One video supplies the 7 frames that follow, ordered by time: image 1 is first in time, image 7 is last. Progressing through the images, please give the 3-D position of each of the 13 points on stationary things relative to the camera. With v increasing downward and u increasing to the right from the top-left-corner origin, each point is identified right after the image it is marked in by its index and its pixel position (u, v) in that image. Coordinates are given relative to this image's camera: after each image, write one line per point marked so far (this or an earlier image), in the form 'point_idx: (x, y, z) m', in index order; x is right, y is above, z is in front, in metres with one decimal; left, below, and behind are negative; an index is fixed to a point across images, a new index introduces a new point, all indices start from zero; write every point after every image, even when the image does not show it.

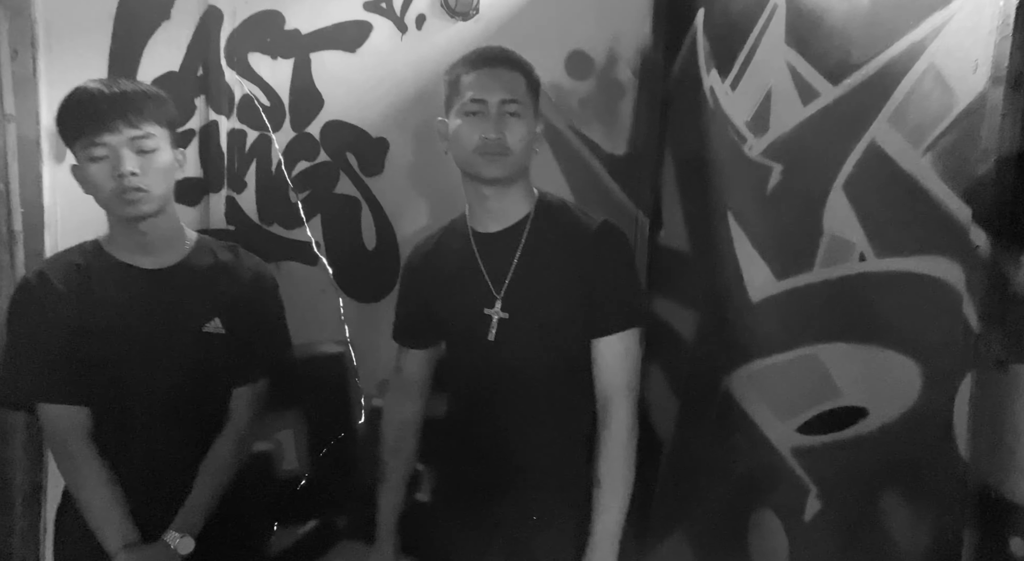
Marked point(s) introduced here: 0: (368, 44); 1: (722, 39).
0: (-0.3, +0.7, +2.1) m
1: (+0.6, +0.7, +2.1) m
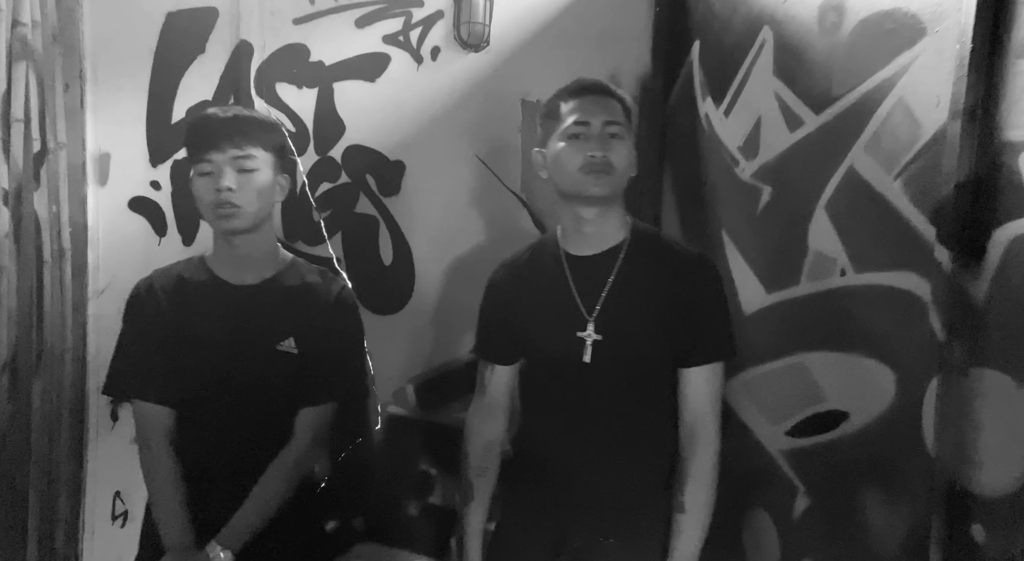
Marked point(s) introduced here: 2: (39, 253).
0: (-0.4, +0.6, +2.2) m
1: (+0.6, +0.6, +2.2) m
2: (-1.3, +0.1, +2.0) m
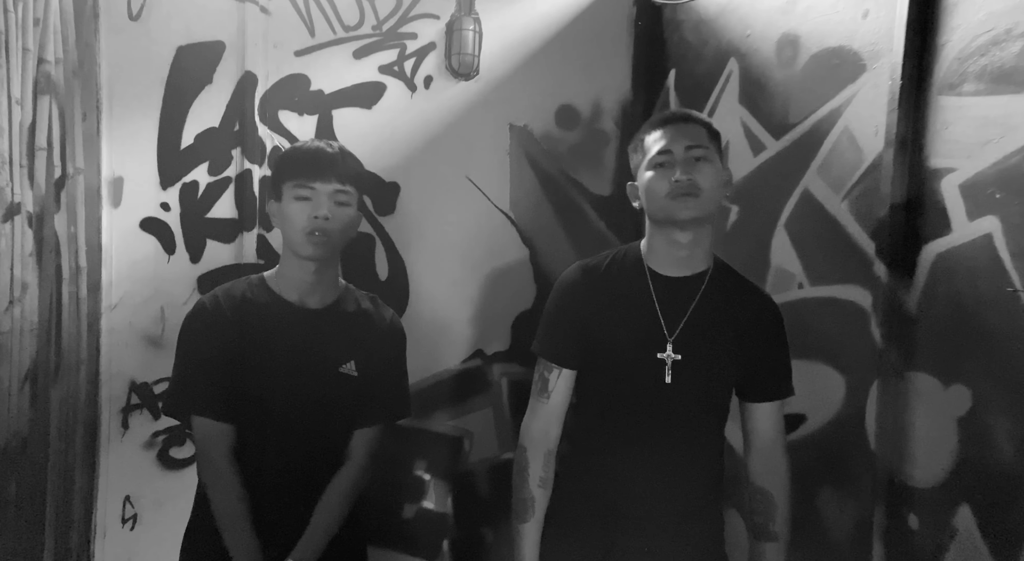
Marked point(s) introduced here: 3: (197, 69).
0: (-0.4, +0.6, +2.4) m
1: (+0.6, +0.6, +2.4) m
2: (-1.3, 0.0, +2.1) m
3: (-1.0, +0.6, +2.3) m
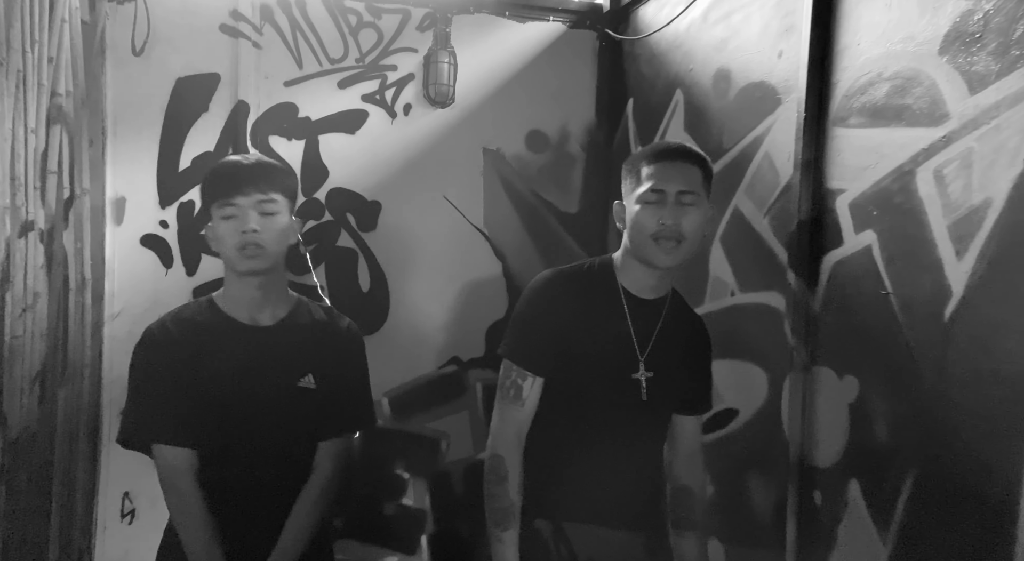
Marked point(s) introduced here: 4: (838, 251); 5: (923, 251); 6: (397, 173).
0: (-0.5, +0.5, +2.6) m
1: (+0.5, +0.6, +2.6) m
2: (-1.4, 0.0, +2.4) m
3: (-1.1, +0.6, +2.5) m
4: (+0.8, +0.1, +1.8) m
5: (+0.8, +0.1, +1.5) m
6: (-0.4, +0.4, +2.6) m
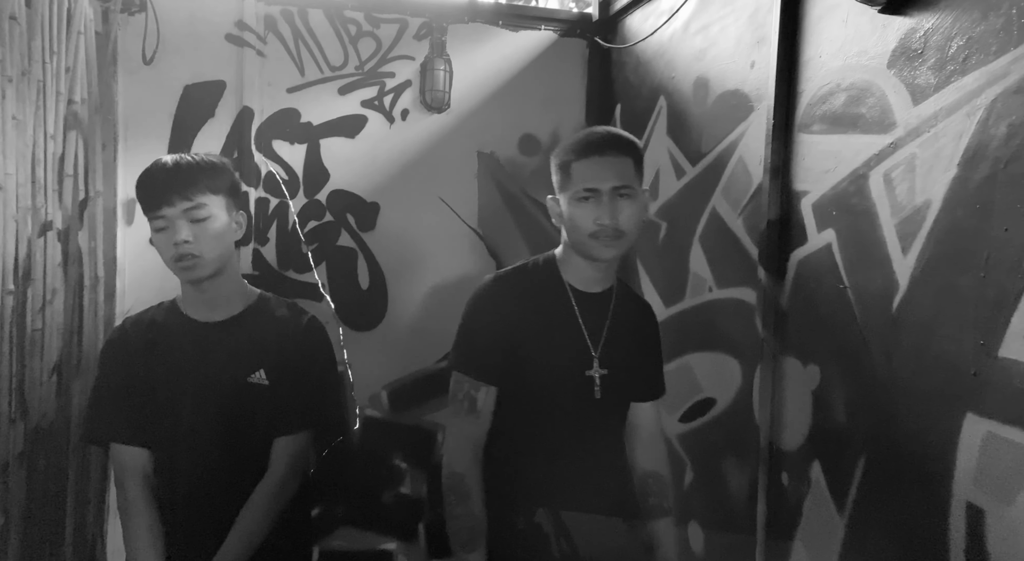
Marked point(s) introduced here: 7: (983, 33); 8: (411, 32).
0: (-0.6, +0.6, +2.8) m
1: (+0.4, +0.6, +2.8) m
2: (-1.4, 0.0, +2.5) m
3: (-1.1, +0.6, +2.7) m
4: (+0.8, +0.1, +1.9) m
5: (+0.8, +0.1, +1.7) m
6: (-0.4, +0.4, +2.7) m
7: (+0.9, +0.5, +1.4) m
8: (-0.4, +1.0, +2.9) m
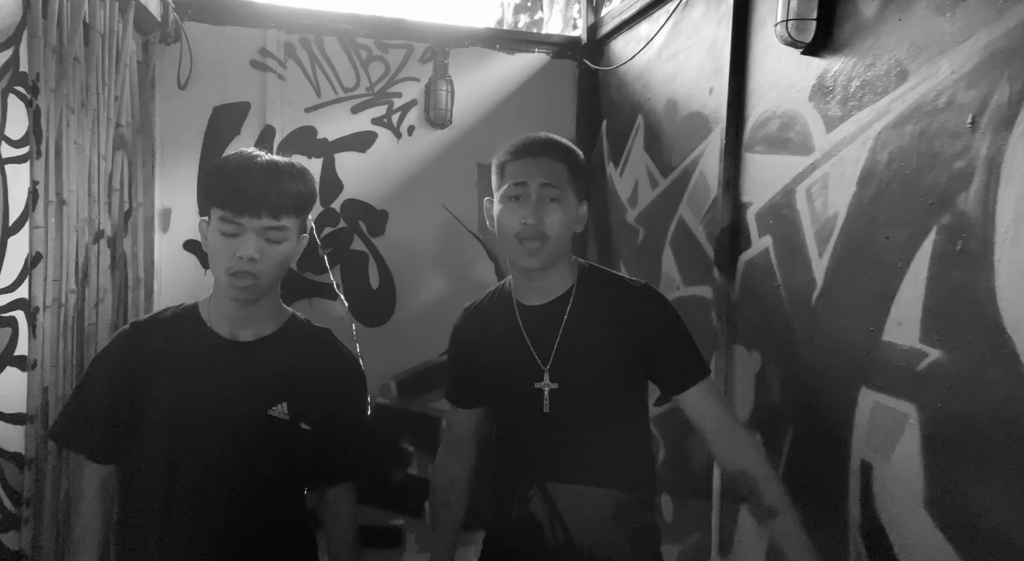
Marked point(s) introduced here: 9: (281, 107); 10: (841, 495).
0: (-0.6, +0.6, +3.1) m
1: (+0.4, +0.6, +3.1) m
2: (-1.5, 0.0, +2.9) m
3: (-1.2, +0.6, +3.0) m
4: (+0.7, +0.1, +2.2) m
5: (+0.8, +0.1, +2.0) m
6: (-0.5, +0.4, +3.1) m
7: (+0.8, +0.5, +1.7) m
8: (-0.4, +1.0, +3.2) m
9: (-0.9, +0.7, +3.0) m
10: (+0.8, -0.5, +1.8) m
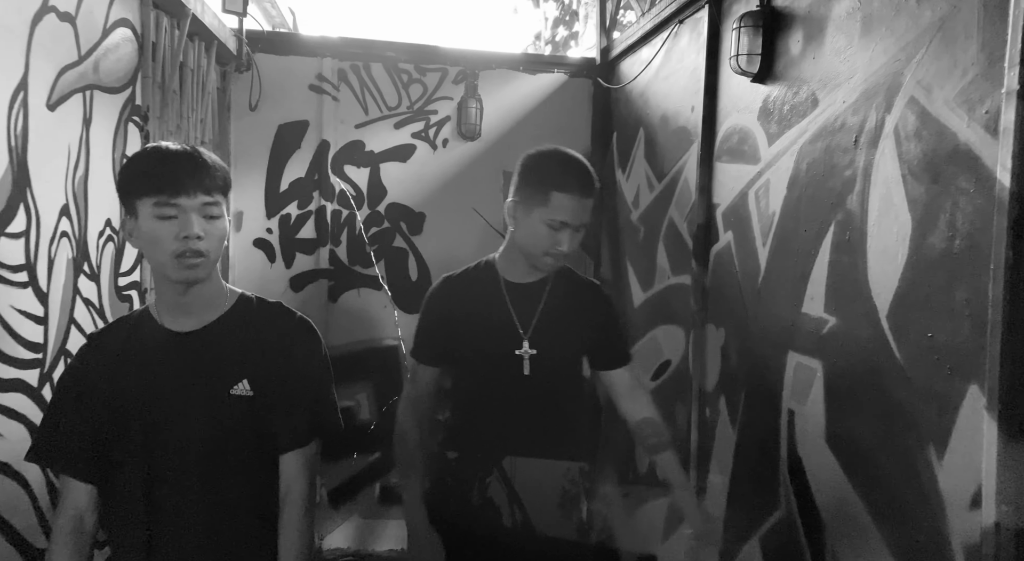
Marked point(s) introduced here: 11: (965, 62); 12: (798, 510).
0: (-0.5, +0.6, +3.7) m
1: (+0.5, +0.6, +3.6) m
2: (-1.4, 0.0, +3.5) m
3: (-1.1, +0.7, +3.6) m
4: (+0.7, +0.1, +2.7) m
5: (+0.8, +0.1, +2.4) m
6: (-0.4, +0.4, +3.6) m
7: (+0.8, +0.5, +2.2) m
8: (-0.3, +1.0, +3.8) m
9: (-0.8, +0.7, +3.6) m
10: (+0.8, -0.5, +2.2) m
11: (+0.9, +0.5, +1.5) m
12: (+0.8, -0.6, +2.1) m
